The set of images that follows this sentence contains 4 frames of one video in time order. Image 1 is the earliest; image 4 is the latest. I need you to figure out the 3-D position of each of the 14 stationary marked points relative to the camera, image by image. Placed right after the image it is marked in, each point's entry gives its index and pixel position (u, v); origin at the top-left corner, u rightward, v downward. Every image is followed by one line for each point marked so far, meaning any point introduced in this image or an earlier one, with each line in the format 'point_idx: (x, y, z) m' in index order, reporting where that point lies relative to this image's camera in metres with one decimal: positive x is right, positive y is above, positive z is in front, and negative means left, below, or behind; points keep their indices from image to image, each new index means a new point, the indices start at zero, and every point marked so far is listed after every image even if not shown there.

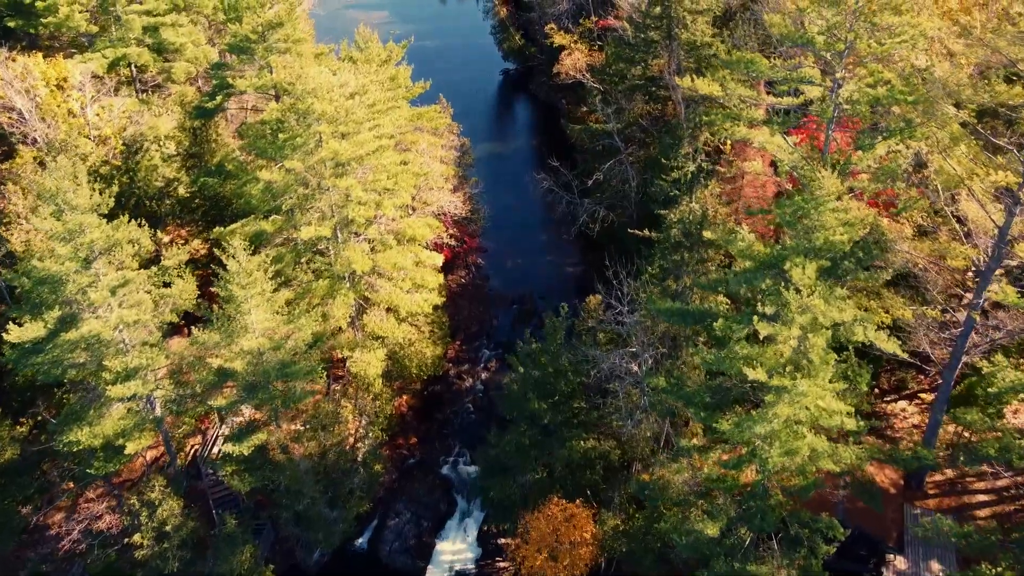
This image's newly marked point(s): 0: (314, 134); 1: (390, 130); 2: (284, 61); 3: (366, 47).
0: (-6.9, +5.4, +15.8) m
1: (-4.9, +6.4, +18.1) m
2: (-9.0, +9.0, +17.8) m
3: (-6.4, +10.5, +19.8) m
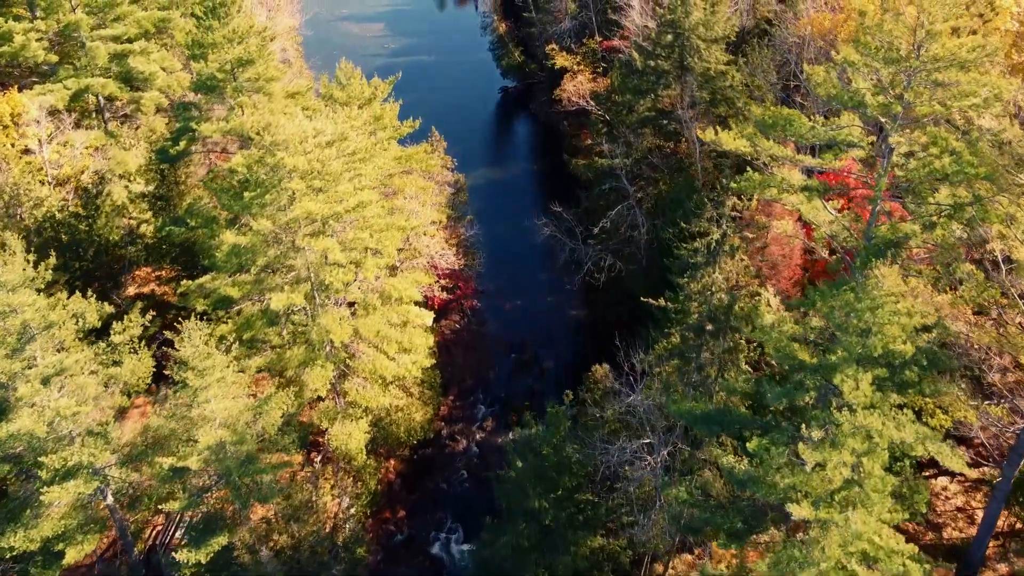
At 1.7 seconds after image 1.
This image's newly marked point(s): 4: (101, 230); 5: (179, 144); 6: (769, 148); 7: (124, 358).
0: (-7.0, +3.0, +13.9) m
1: (-5.0, +4.0, +16.3) m
2: (-9.1, +6.6, +15.9) m
3: (-6.5, +8.1, +17.9) m
4: (-17.0, +2.4, +18.7) m
5: (-12.1, +5.2, +16.3) m
6: (+6.8, +3.7, +12.0) m
7: (-12.2, -2.2, +14.1) m
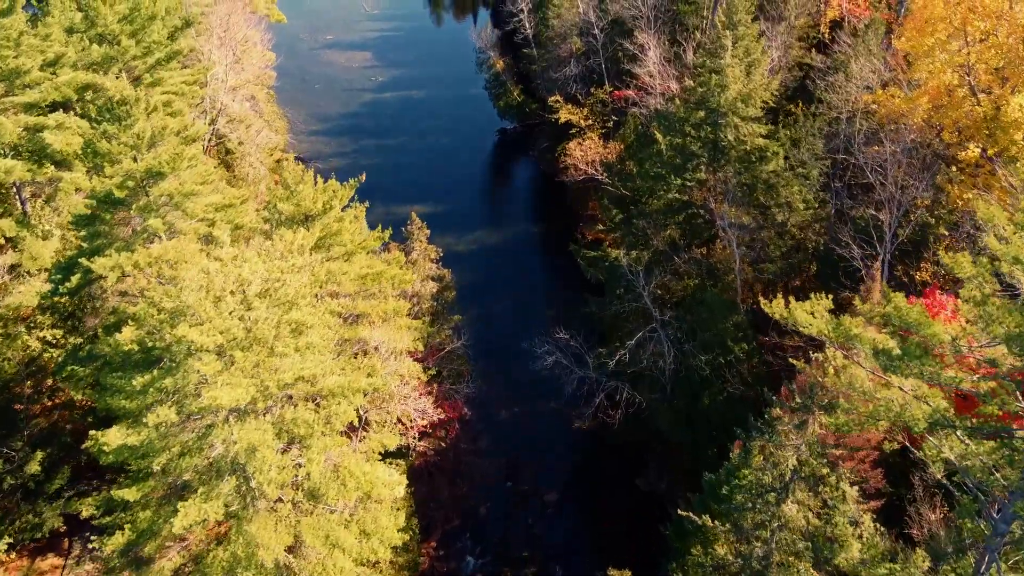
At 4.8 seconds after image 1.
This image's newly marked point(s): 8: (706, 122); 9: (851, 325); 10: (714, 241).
0: (-7.2, -1.9, +10.1) m
1: (-5.2, -1.0, +12.5) m
2: (-9.3, +1.6, +12.1) m
3: (-6.7, +3.2, +14.1) m
4: (-17.2, -2.5, +14.9) m
5: (-12.3, +0.3, +12.5) m
6: (+6.6, -1.3, +8.2) m
7: (-12.4, -7.1, +10.3) m
8: (+7.3, +6.1, +16.8) m
9: (+6.7, -0.7, +9.0) m
10: (+8.2, +2.0, +18.2) m
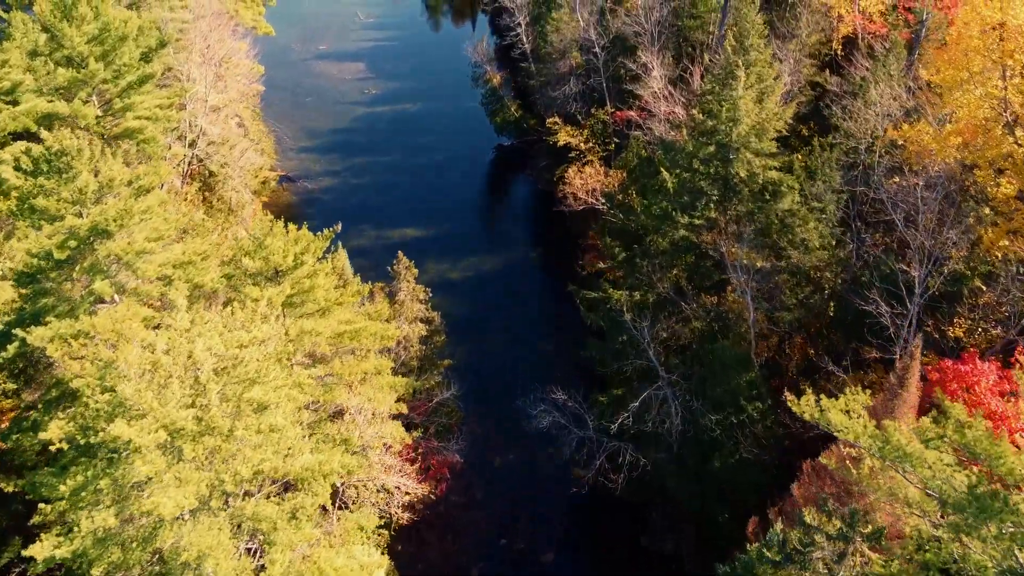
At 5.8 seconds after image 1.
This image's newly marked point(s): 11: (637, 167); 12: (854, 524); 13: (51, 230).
0: (-7.4, -3.6, +8.8) m
1: (-5.5, -2.7, +11.1) m
2: (-9.5, -0.1, +10.7) m
3: (-6.9, +1.4, +12.8) m
4: (-17.5, -4.2, +13.5) m
5: (-12.5, -1.4, +11.2) m
6: (+6.4, -3.0, +6.8) m
7: (-12.6, -8.8, +9.0) m
8: (+7.1, +4.4, +15.5) m
9: (+6.5, -2.4, +7.6) m
10: (+7.9, +0.2, +16.8) m
11: (+5.6, +5.4, +19.8) m
12: (+6.2, -4.0, +8.5) m
13: (-10.9, +1.4, +10.7) m
